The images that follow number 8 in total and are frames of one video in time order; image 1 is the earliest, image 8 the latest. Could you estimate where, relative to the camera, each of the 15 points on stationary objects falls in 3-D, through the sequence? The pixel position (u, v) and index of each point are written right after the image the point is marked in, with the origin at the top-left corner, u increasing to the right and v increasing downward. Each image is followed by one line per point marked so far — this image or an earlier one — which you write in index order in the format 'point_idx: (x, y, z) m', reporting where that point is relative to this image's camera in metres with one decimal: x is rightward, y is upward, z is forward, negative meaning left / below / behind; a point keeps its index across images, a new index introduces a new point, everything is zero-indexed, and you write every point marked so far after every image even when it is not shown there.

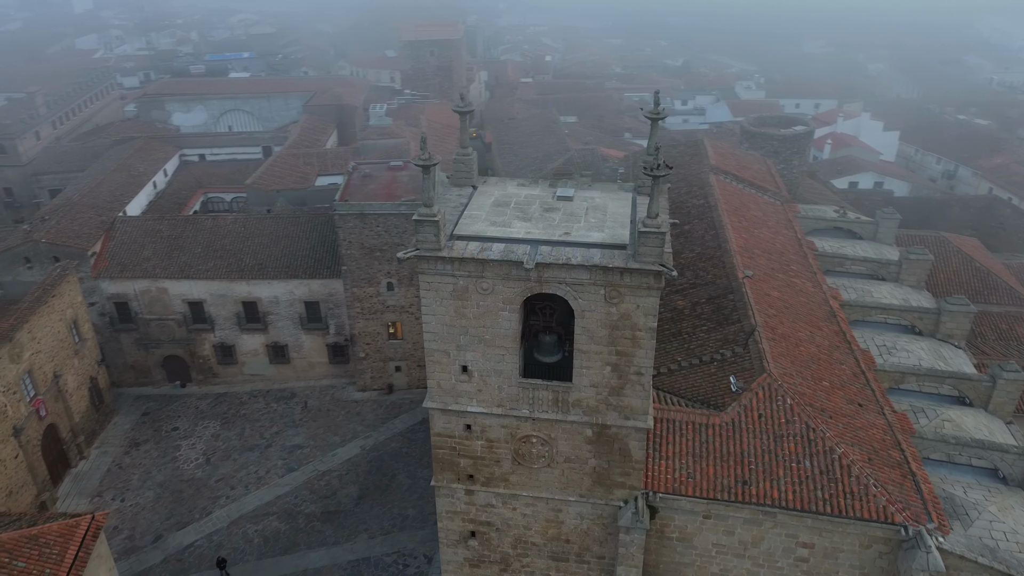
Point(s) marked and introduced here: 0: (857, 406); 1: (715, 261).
0: (+7.1, -2.5, +15.1) m
1: (+5.4, +0.7, +19.7) m
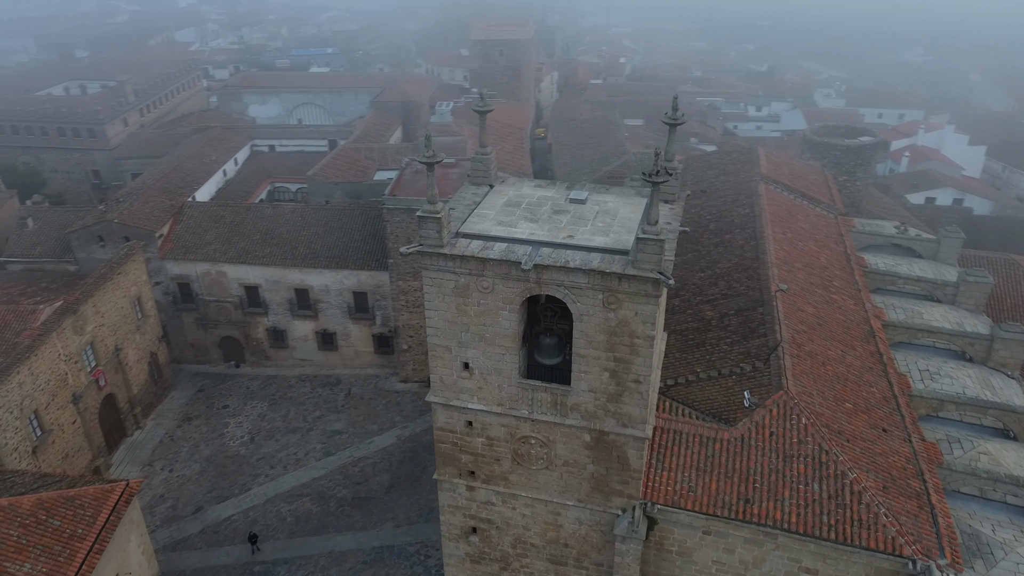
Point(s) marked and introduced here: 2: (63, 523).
0: (+7.3, -2.8, +14.5) m
1: (+6.2, +0.4, +19.2) m
2: (-10.0, -5.2, +16.2) m
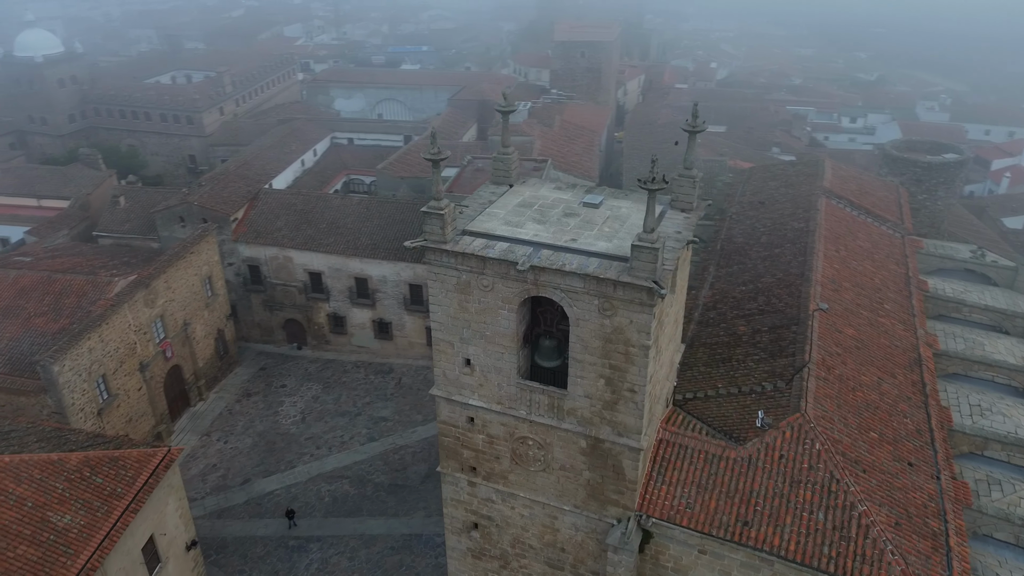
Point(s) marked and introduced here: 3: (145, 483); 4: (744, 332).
0: (+7.3, -3.3, +13.7) m
1: (+7.1, 0.0, +18.4) m
2: (-9.7, -4.6, +17.5) m
3: (-9.0, -4.8, +18.0) m
4: (+5.5, -1.0, +17.4) m
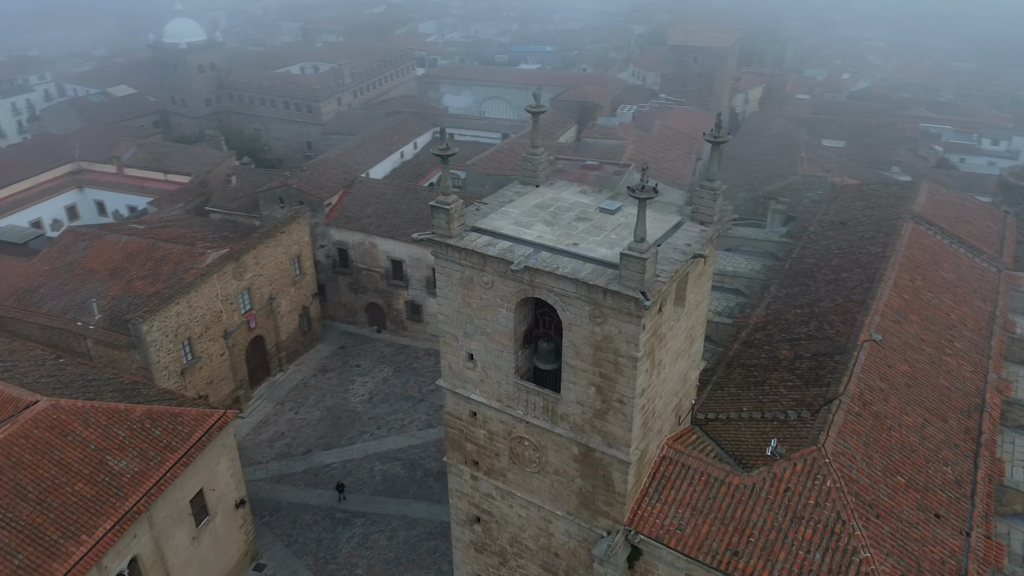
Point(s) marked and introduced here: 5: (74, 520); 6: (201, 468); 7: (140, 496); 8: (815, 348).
0: (+7.2, -3.9, +12.6) m
1: (+8.0, -0.7, +17.3) m
2: (-9.1, -3.8, +19.0) m
3: (-8.3, -4.0, +19.4) m
4: (+6.2, -1.5, +16.6) m
5: (-9.8, -5.2, +16.3) m
6: (-8.4, -4.8, +19.7) m
7: (-8.9, -5.0, +17.5) m
8: (+6.8, -1.4, +16.4) m
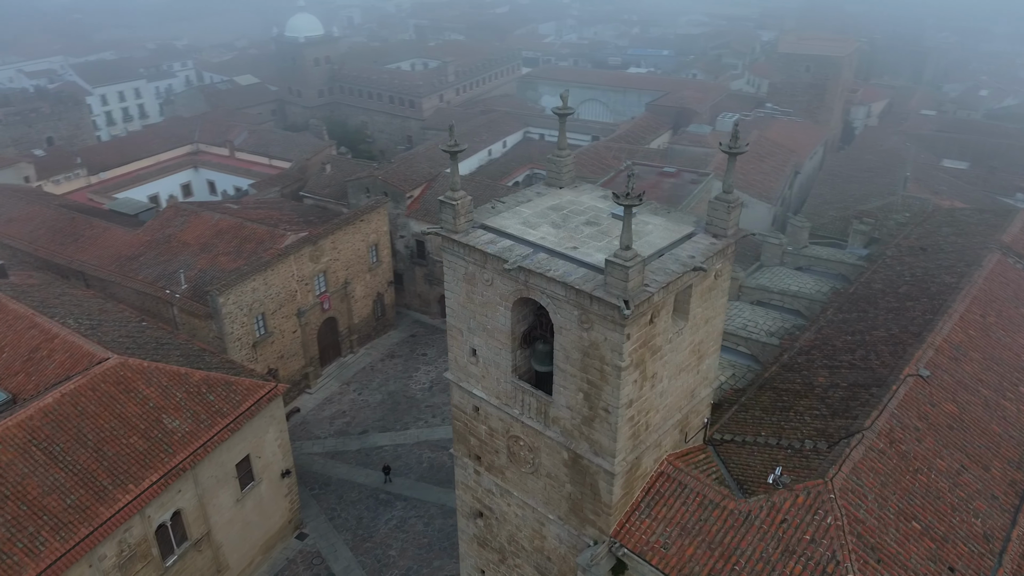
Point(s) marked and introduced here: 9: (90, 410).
0: (+6.8, -4.5, +11.6) m
1: (+8.5, -1.3, +16.2) m
2: (-8.3, -3.1, +20.4) m
3: (-7.5, -3.4, +20.7) m
4: (+6.6, -2.0, +15.7) m
5: (-9.4, -4.4, +17.8) m
6: (-7.5, -4.2, +20.9) m
7: (-8.4, -4.3, +18.8) m
8: (+7.2, -1.9, +15.4) m
9: (-10.7, -3.1, +18.5) m
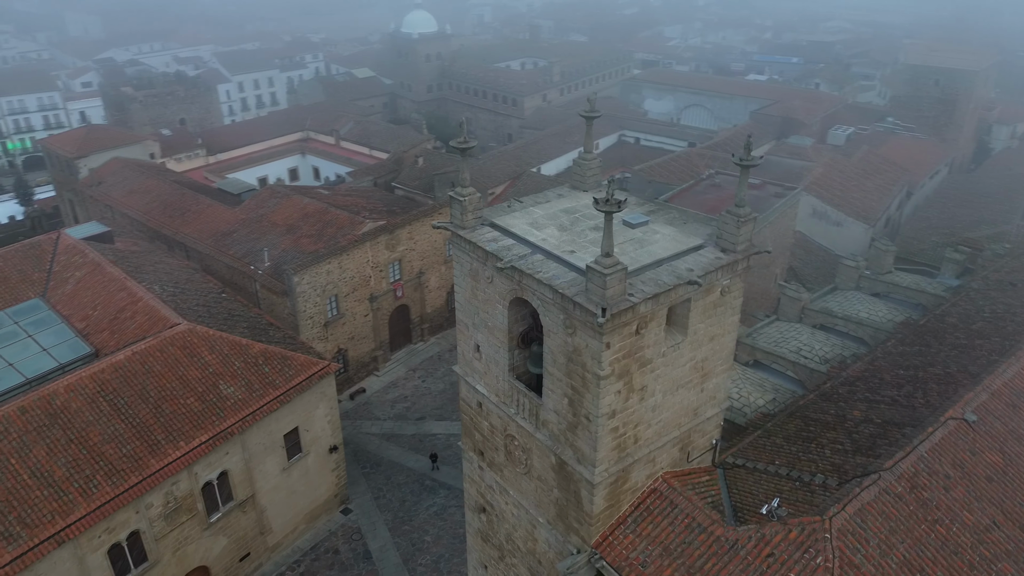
0: (+6.2, -5.0, +10.6) m
1: (+8.9, -2.0, +14.9) m
2: (-7.1, -2.5, +21.6) m
3: (-6.3, -2.8, +21.8) m
4: (+6.9, -2.6, +14.7) m
5: (-8.8, -3.7, +19.3) m
6: (-6.4, -3.6, +22.0) m
7: (-7.6, -3.6, +20.1) m
8: (+7.4, -2.5, +14.4) m
9: (-9.8, -2.2, +20.2) m
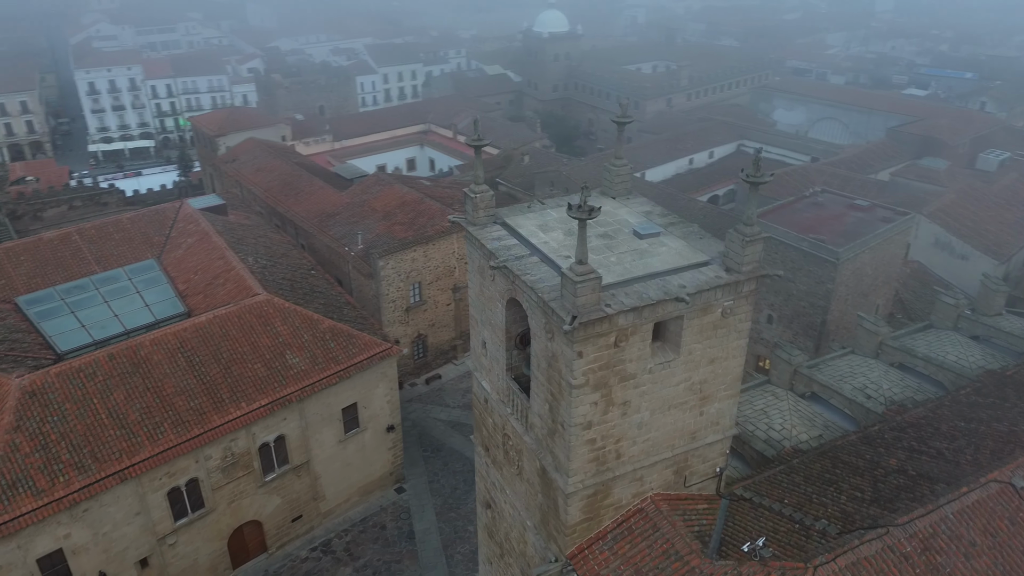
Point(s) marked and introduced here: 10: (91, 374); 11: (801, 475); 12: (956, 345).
0: (+5.3, -5.5, +9.6) m
1: (+9.0, -2.9, +13.3) m
2: (-5.5, -1.8, +22.8) m
3: (-4.7, -2.3, +22.8) m
4: (+6.9, -3.2, +13.5) m
5: (-7.7, -2.9, +20.8) m
6: (-4.9, -3.1, +23.1) m
7: (-6.3, -2.9, +21.4) m
8: (+7.4, -3.2, +13.0) m
9: (-8.4, -1.3, +21.8) m
10: (-11.3, -2.3, +19.6) m
11: (+5.4, -3.5, +13.7) m
12: (+12.1, -1.6, +20.0) m
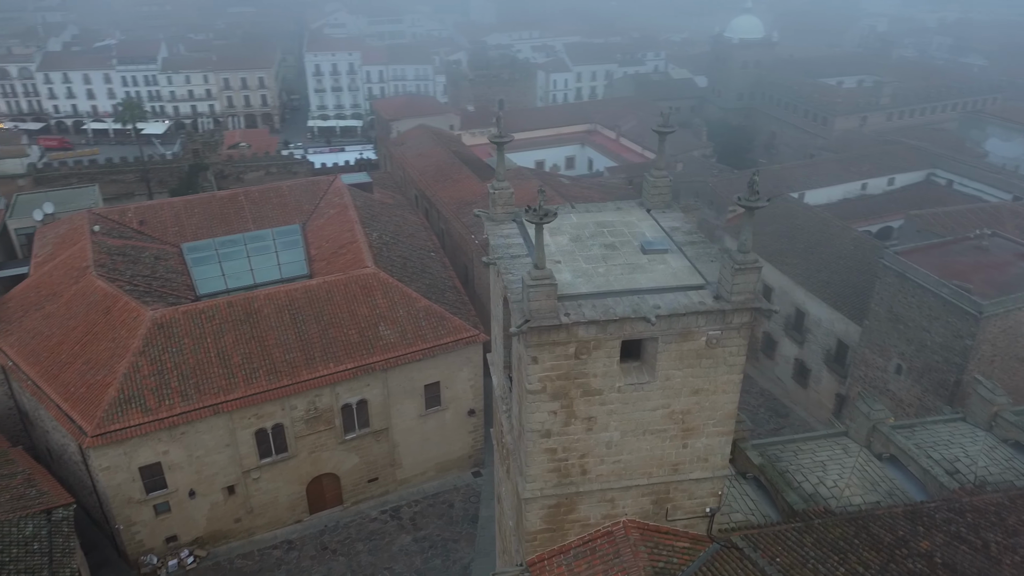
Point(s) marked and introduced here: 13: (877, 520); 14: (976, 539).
0: (+3.7, -6.1, +8.4) m
1: (+8.5, -4.1, +11.0) m
2: (-2.8, -1.3, +23.9) m
3: (-2.1, -1.8, +23.8) m
4: (+6.5, -4.2, +11.7) m
5: (-5.5, -1.9, +22.6) m
6: (-2.3, -2.6, +24.1) m
7: (-4.1, -2.2, +22.8) m
8: (+6.9, -4.2, +11.2) m
9: (-5.7, -0.4, +23.7) m
10: (-9.2, -0.9, +22.3) m
11: (+5.1, -4.2, +12.4) m
12: (+13.4, -3.3, +16.7) m
13: (+6.4, -4.1, +12.8) m
14: (+7.6, -4.1, +11.9) m
